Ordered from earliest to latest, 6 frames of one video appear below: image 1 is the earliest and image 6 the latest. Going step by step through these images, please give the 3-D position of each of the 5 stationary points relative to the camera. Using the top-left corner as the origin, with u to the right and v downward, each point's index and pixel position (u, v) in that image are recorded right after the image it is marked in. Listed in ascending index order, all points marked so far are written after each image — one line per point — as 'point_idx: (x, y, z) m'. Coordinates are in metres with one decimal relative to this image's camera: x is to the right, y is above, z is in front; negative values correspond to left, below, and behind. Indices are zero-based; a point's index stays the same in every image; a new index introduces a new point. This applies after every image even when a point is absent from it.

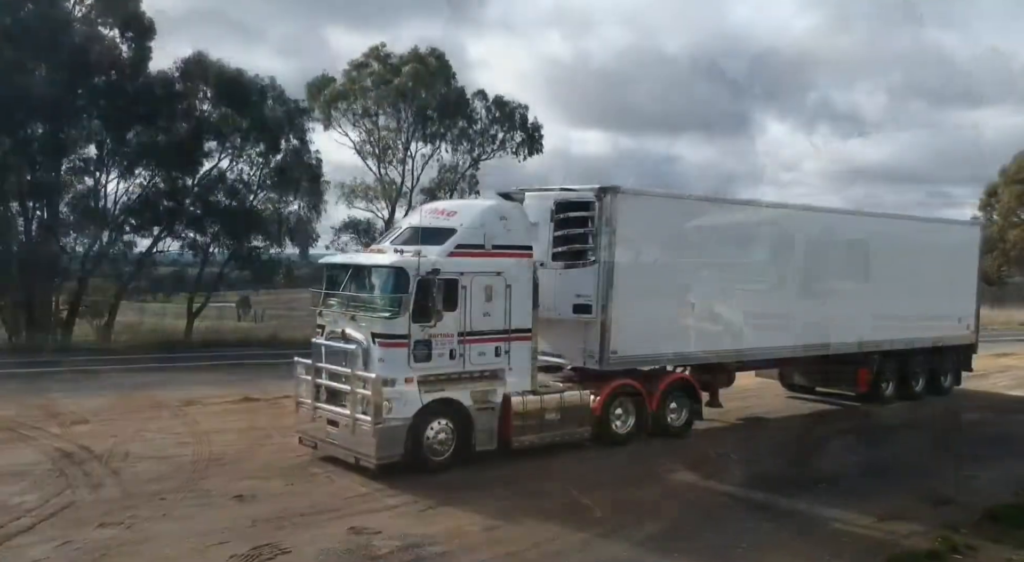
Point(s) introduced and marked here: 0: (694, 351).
0: (+2.8, -1.1, +12.4) m
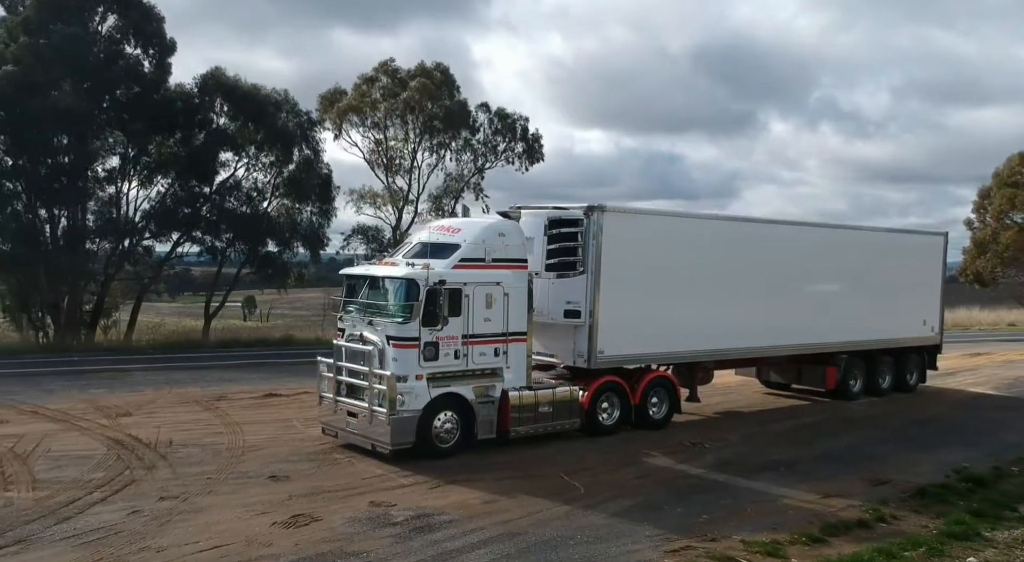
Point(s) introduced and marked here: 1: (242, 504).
0: (+2.8, -1.2, +13.8) m
1: (-3.1, -2.5, +9.3) m
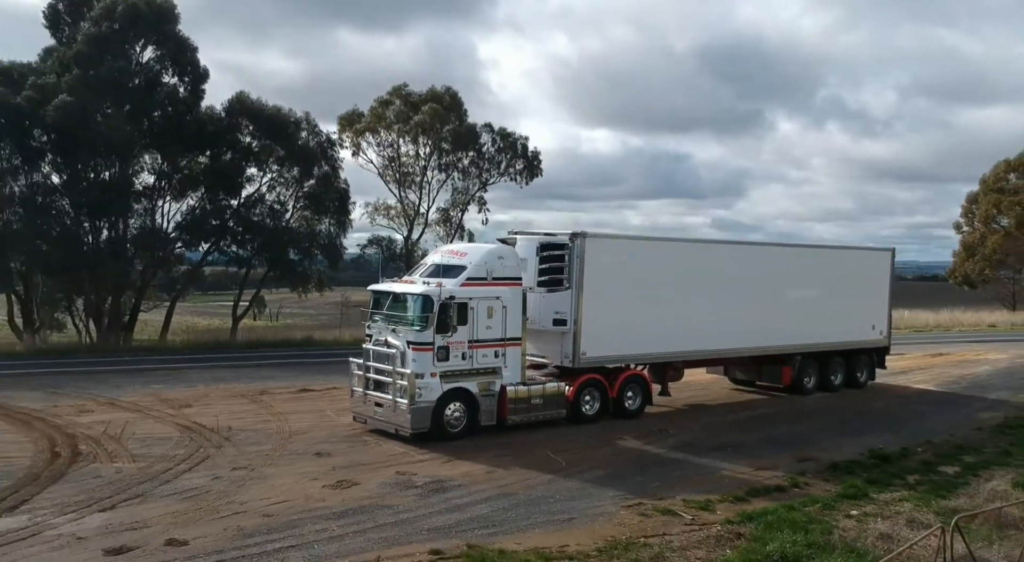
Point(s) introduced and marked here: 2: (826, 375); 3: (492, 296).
0: (+2.7, -1.5, +16.4) m
1: (-3.1, -2.8, +11.9) m
2: (+7.6, -2.3, +20.1) m
3: (-0.4, -0.3, +14.5) m
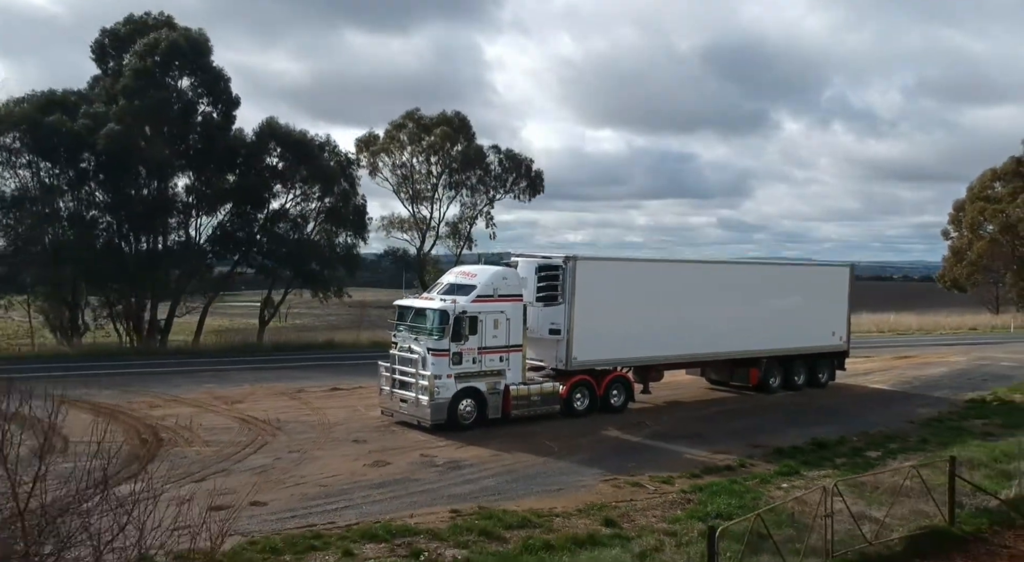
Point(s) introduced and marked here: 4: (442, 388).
0: (+2.8, -1.8, +19.2) m
1: (-3.1, -3.1, +14.8) m
2: (+7.7, -2.7, +22.9) m
3: (-0.3, -0.6, +17.4) m
4: (-1.4, -2.2, +16.6) m
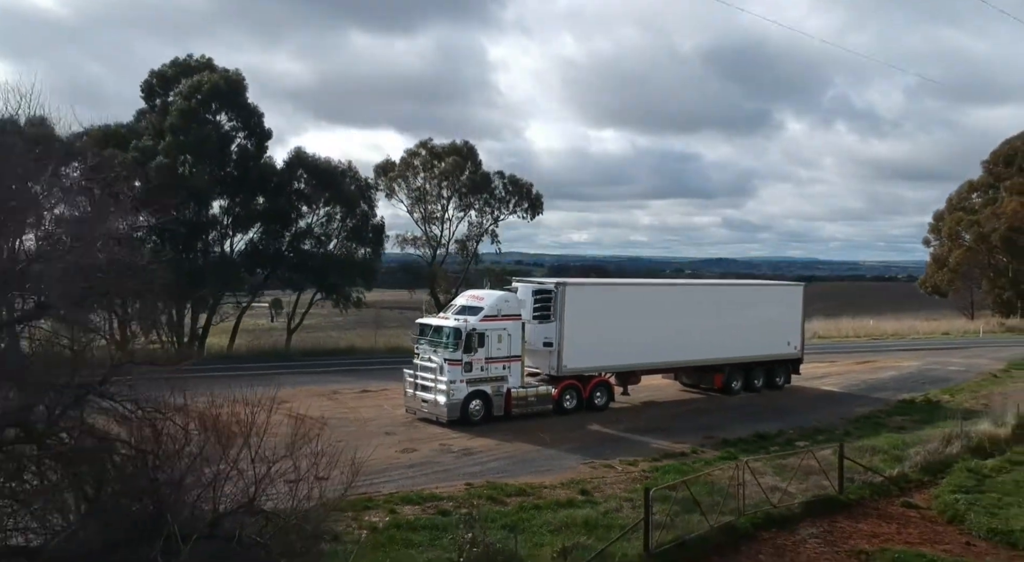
0: (+2.8, -2.4, +23.1) m
1: (-3.1, -3.7, +18.7) m
2: (+7.7, -3.3, +26.8) m
3: (-0.3, -1.2, +21.3) m
4: (-1.4, -2.7, +20.5) m
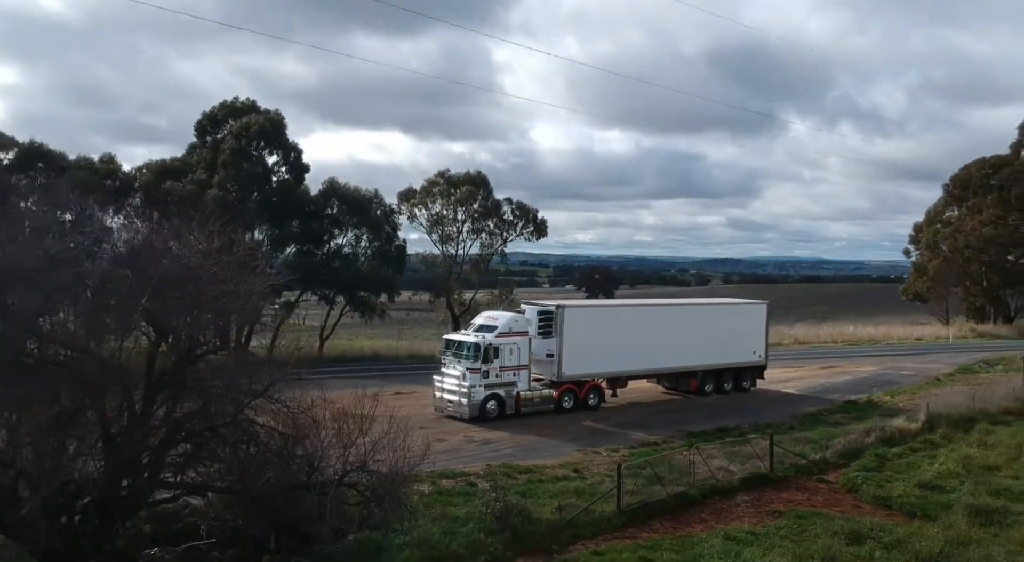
0: (+3.1, -3.1, +28.1) m
1: (-2.8, -4.5, +23.7) m
2: (+8.1, -4.0, +31.7) m
3: (0.0, -1.9, +26.3) m
4: (-1.1, -3.5, +25.5) m
